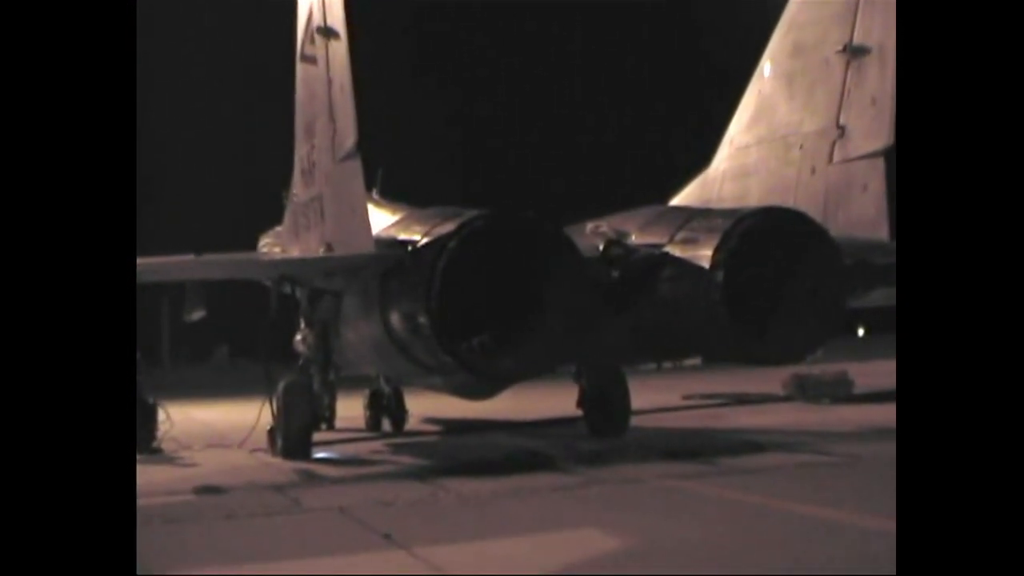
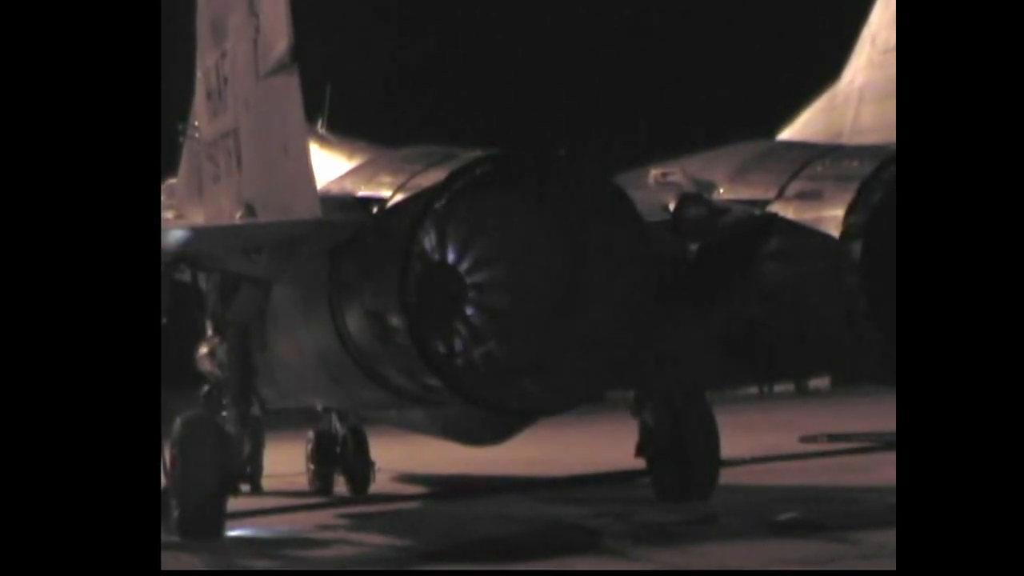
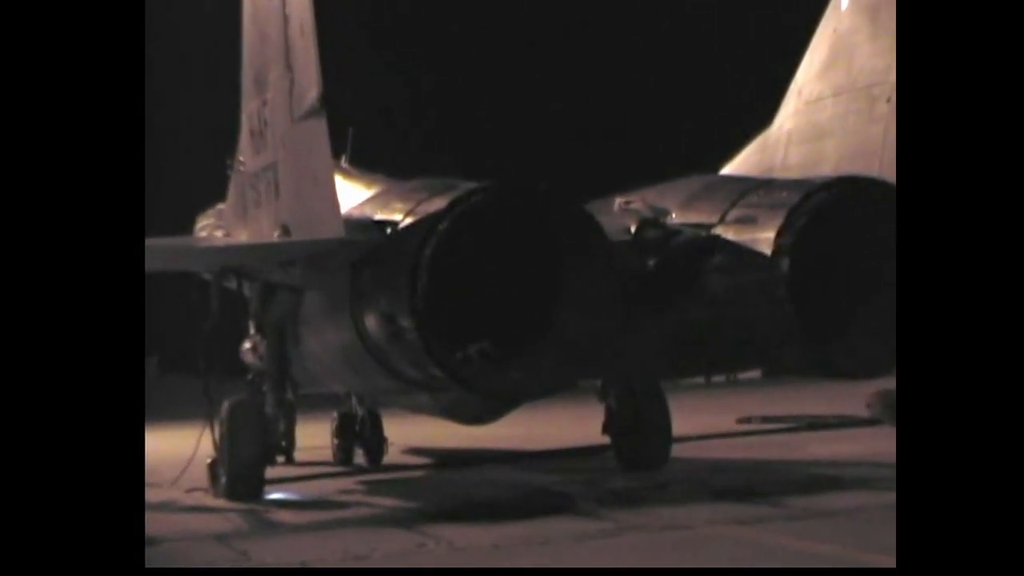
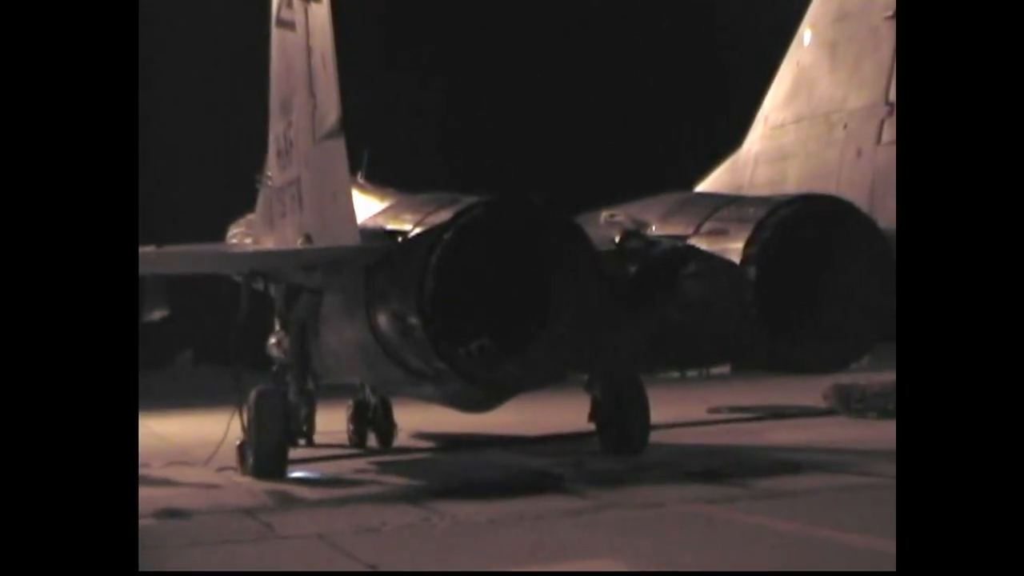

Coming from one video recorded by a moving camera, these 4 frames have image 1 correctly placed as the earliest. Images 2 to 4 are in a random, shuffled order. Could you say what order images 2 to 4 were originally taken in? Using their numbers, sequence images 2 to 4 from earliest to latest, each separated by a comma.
4, 3, 2
